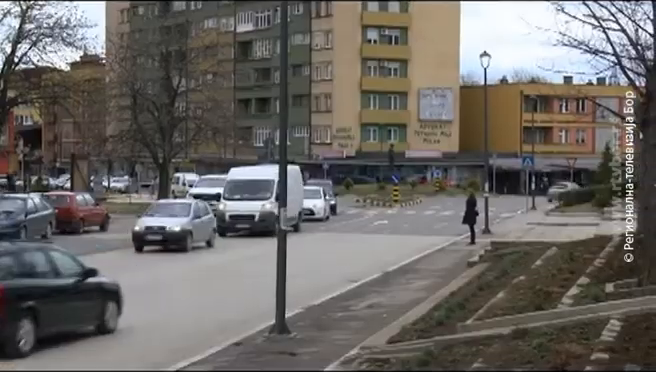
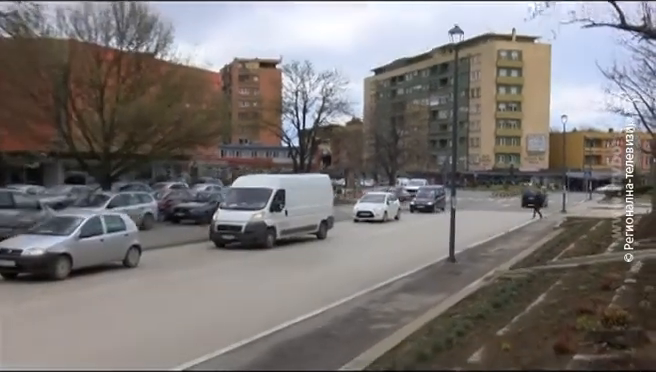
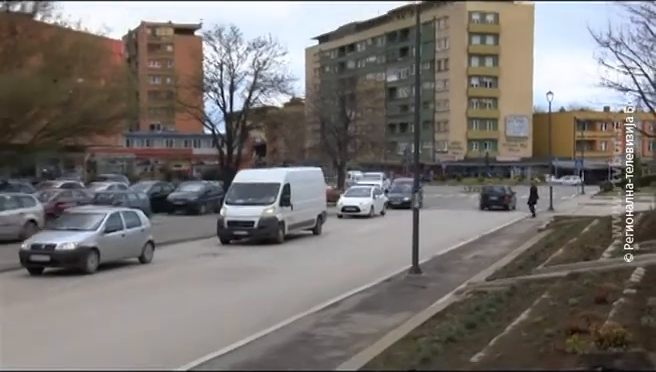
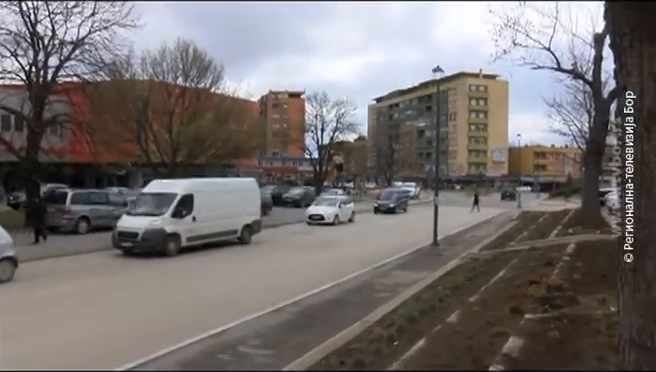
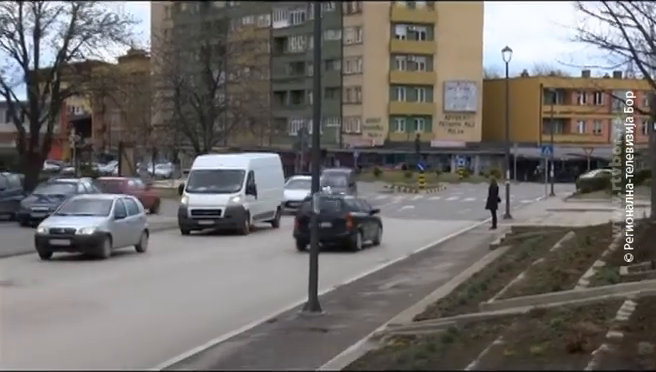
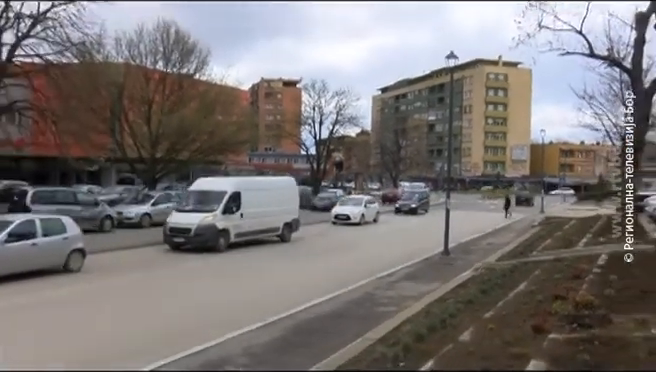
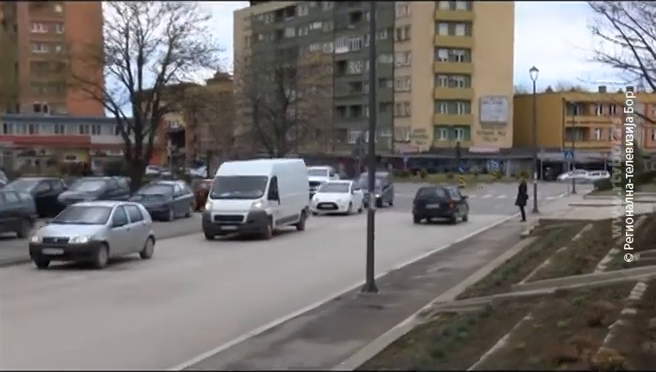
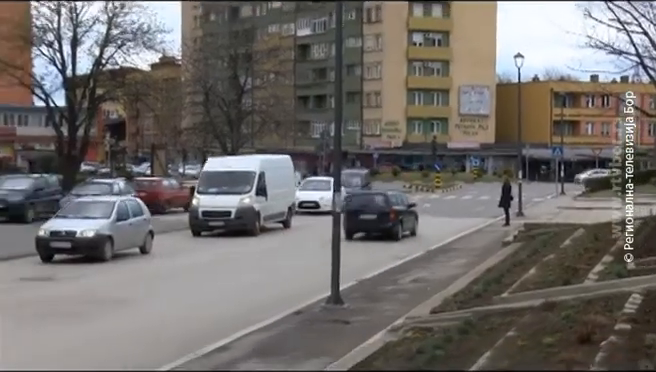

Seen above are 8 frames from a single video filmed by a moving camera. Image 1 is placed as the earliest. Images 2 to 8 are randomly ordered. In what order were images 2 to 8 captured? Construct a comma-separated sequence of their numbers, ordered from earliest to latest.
5, 8, 7, 3, 2, 6, 4
